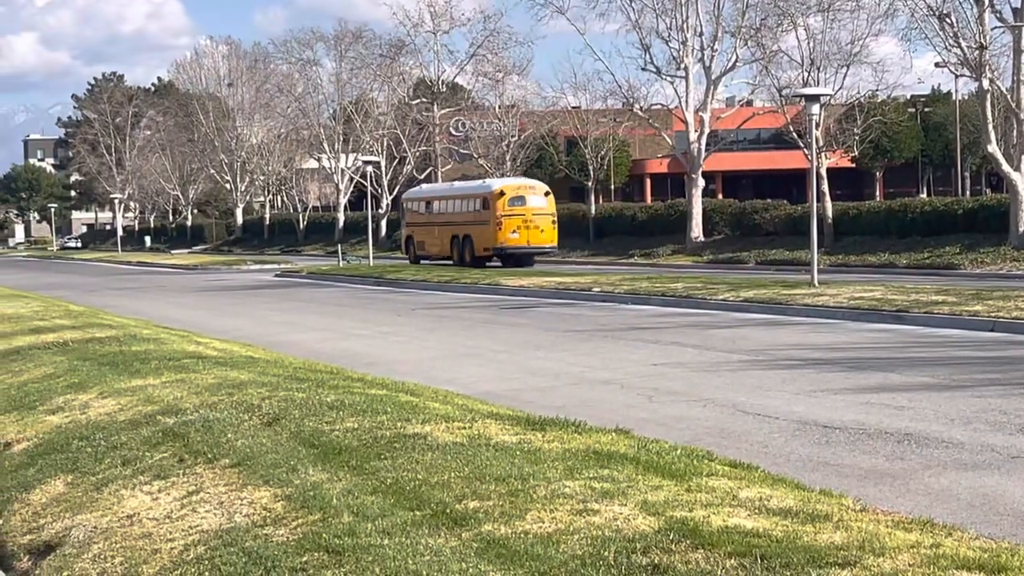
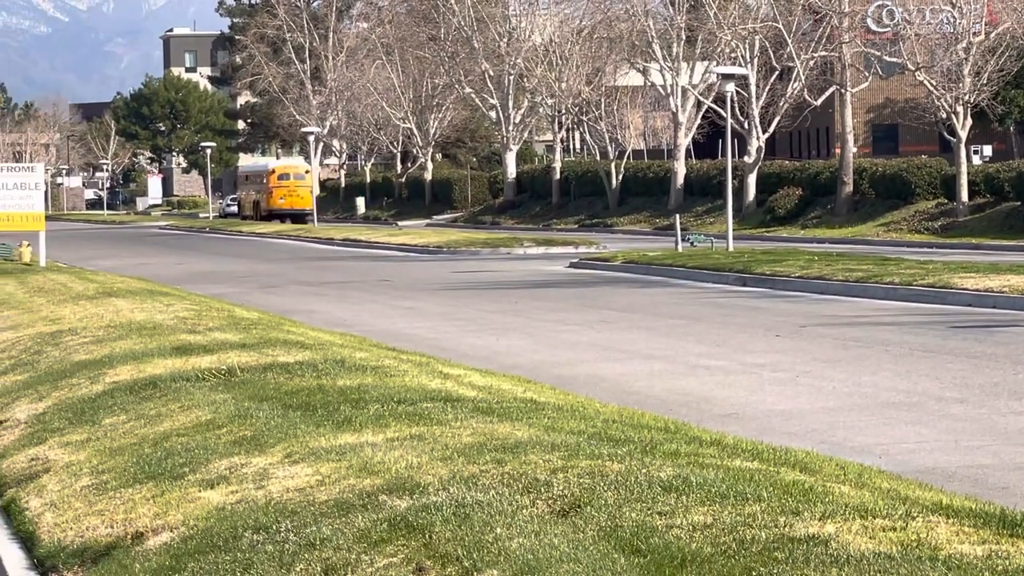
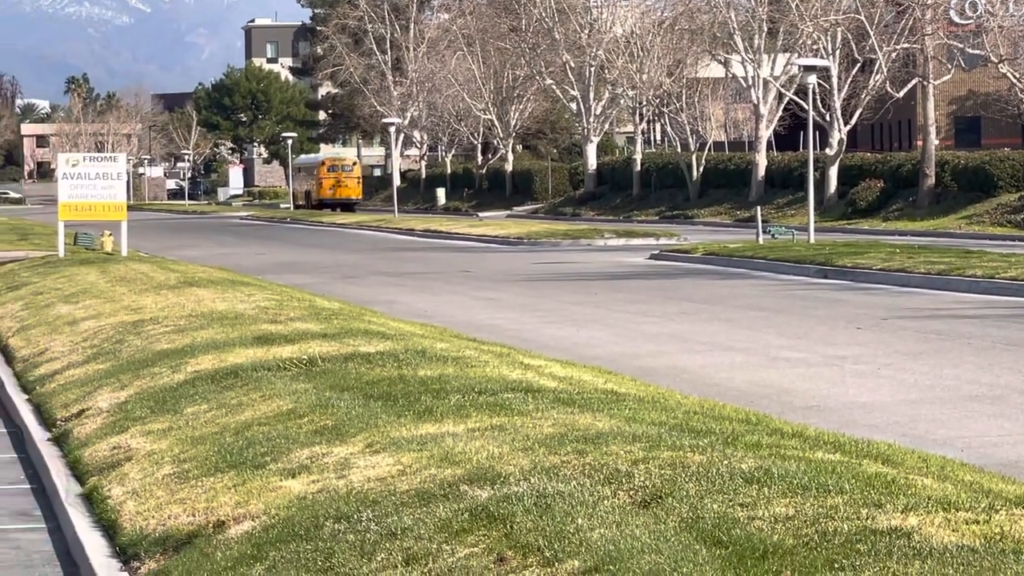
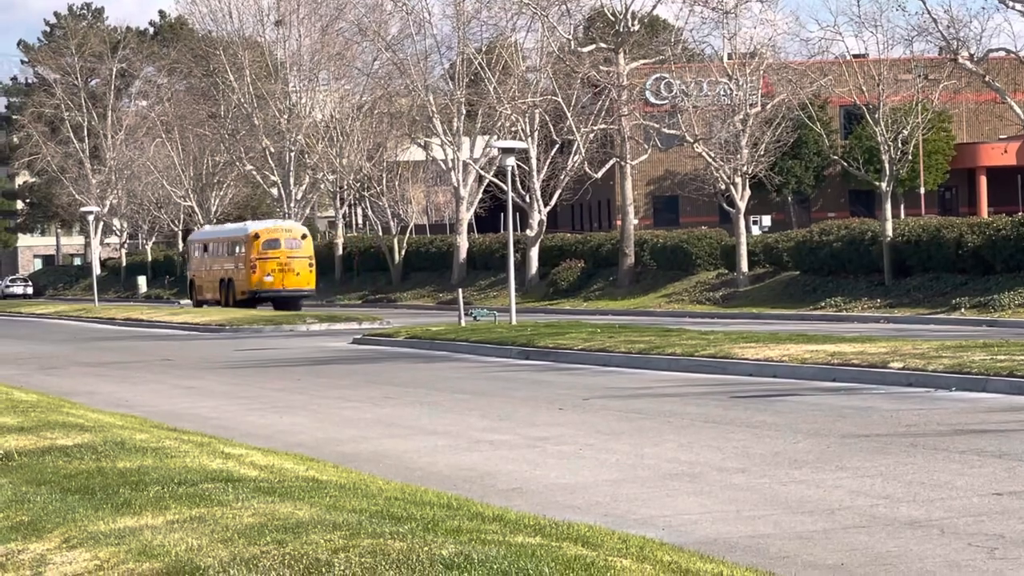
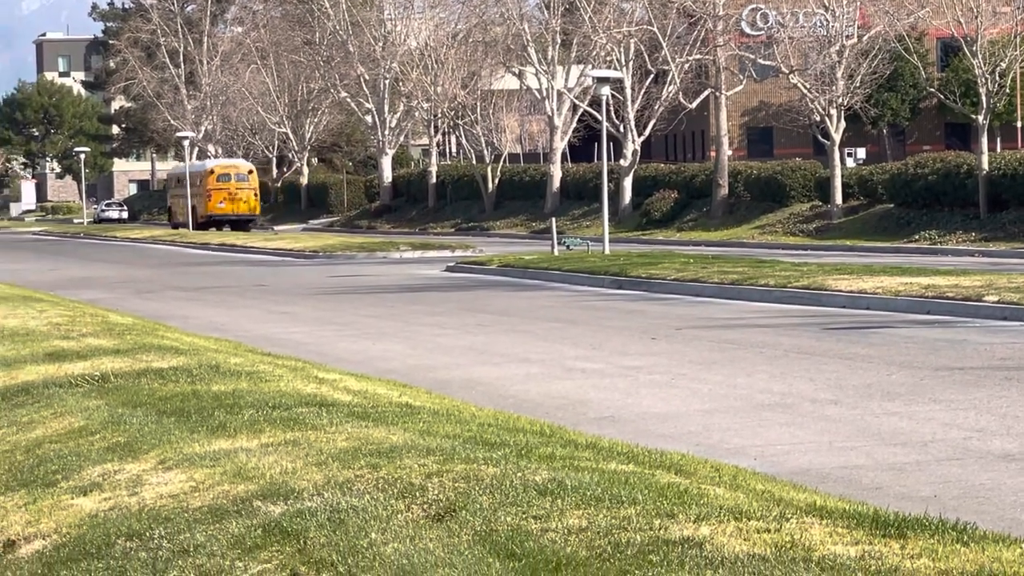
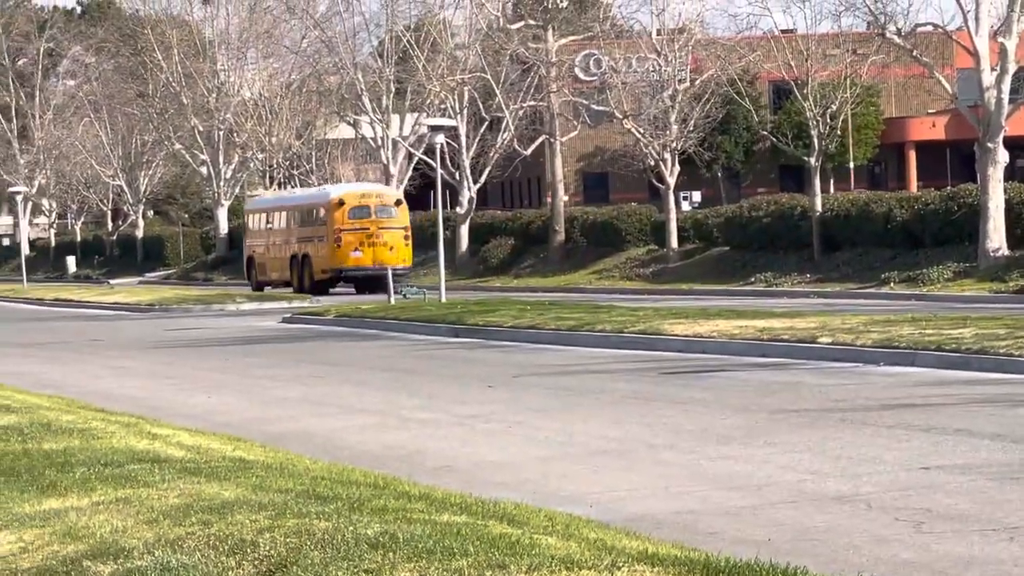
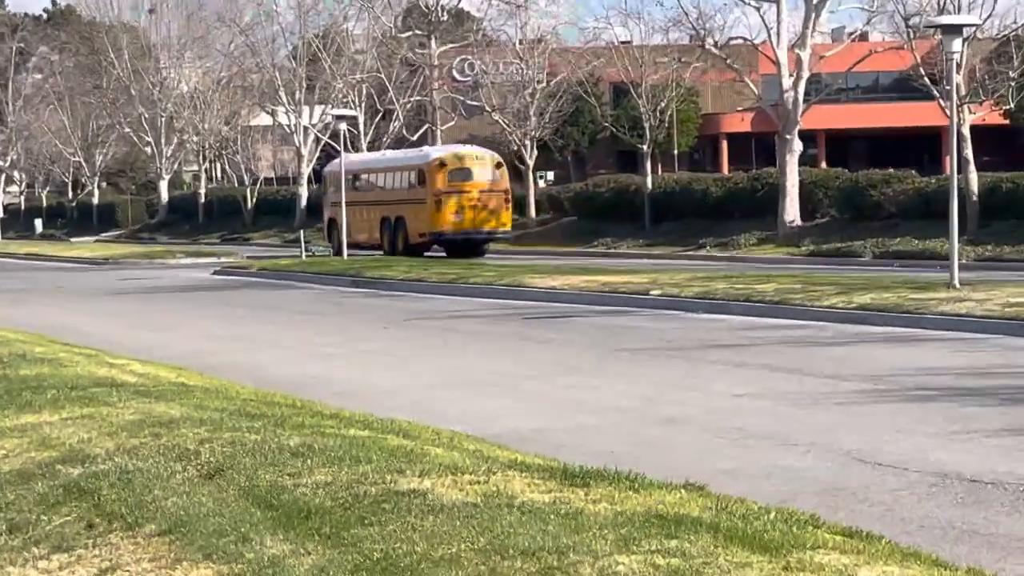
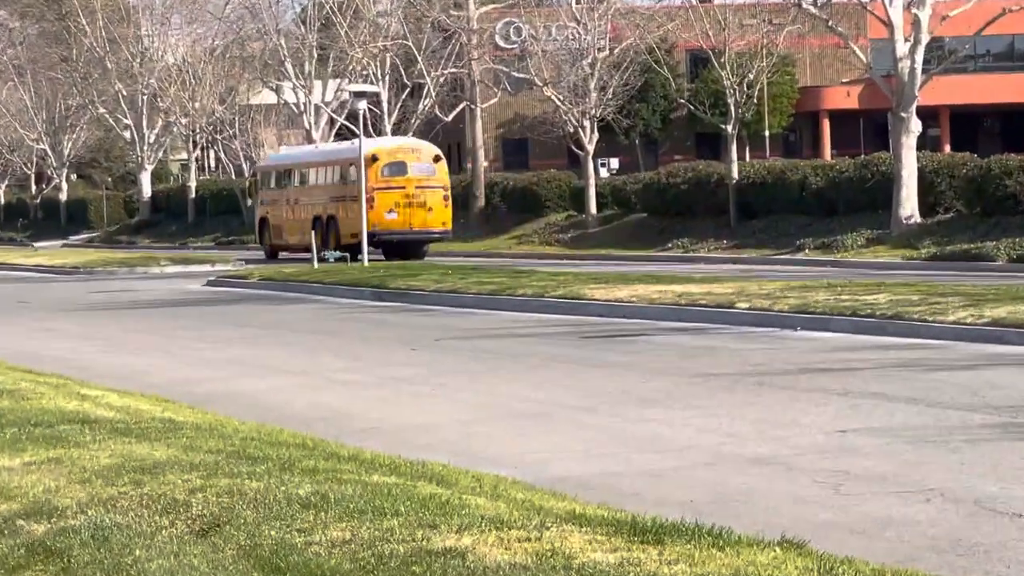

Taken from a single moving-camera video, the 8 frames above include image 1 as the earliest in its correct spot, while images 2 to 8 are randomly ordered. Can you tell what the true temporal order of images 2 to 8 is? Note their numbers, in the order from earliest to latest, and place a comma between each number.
7, 8, 6, 4, 5, 2, 3
